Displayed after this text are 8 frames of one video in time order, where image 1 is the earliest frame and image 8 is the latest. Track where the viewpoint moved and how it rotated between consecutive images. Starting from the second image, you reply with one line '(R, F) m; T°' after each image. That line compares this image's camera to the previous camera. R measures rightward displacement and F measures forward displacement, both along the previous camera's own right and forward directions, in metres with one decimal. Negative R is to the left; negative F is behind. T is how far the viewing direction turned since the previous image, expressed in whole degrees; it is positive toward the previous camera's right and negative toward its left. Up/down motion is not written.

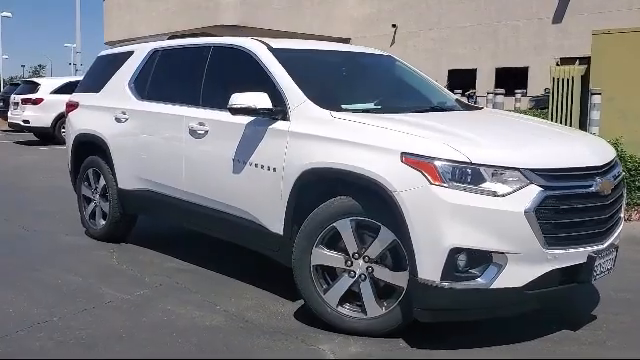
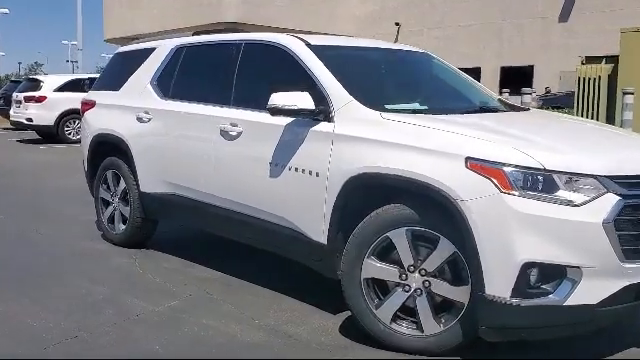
(-0.3, +0.3) m; 0°
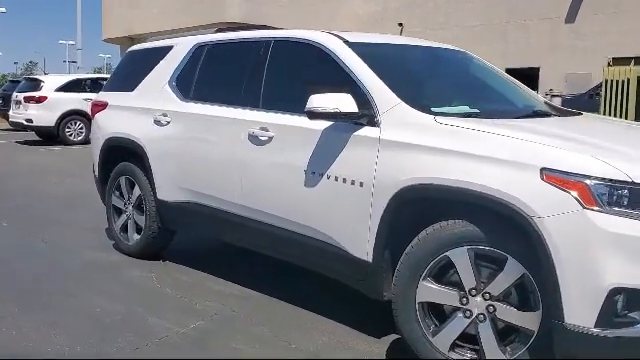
(-0.3, +0.4) m; 0°
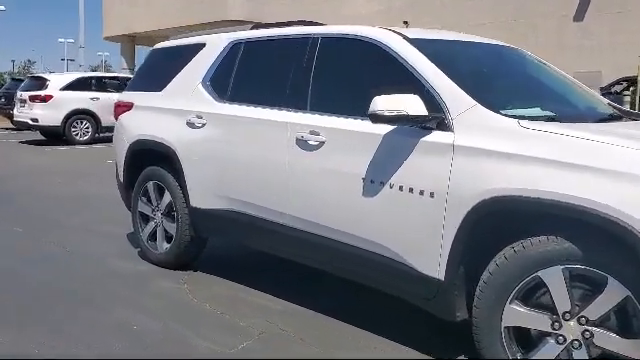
(-0.3, +0.3) m; 0°
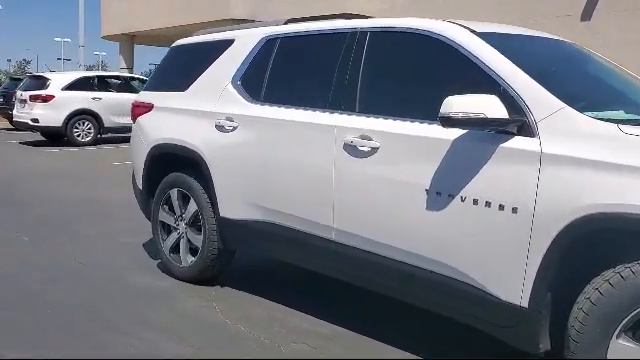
(-0.3, +0.4) m; 0°
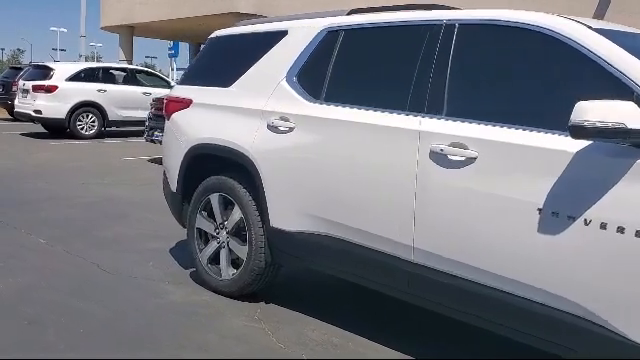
(-0.4, +0.5) m; +1°
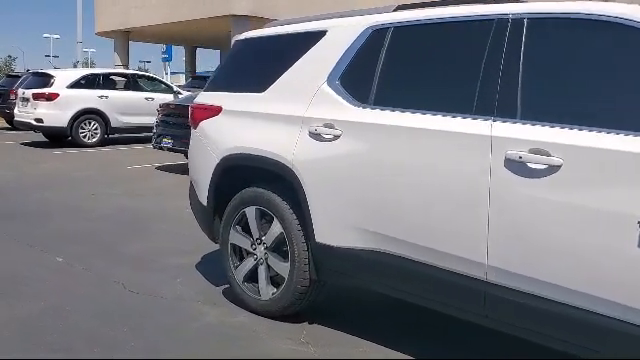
(-0.3, +0.3) m; 0°
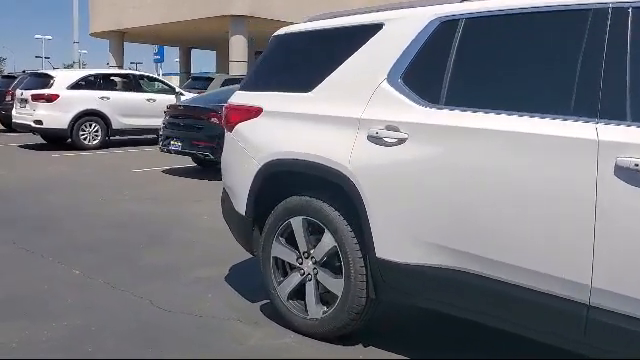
(-0.3, +0.4) m; +1°
